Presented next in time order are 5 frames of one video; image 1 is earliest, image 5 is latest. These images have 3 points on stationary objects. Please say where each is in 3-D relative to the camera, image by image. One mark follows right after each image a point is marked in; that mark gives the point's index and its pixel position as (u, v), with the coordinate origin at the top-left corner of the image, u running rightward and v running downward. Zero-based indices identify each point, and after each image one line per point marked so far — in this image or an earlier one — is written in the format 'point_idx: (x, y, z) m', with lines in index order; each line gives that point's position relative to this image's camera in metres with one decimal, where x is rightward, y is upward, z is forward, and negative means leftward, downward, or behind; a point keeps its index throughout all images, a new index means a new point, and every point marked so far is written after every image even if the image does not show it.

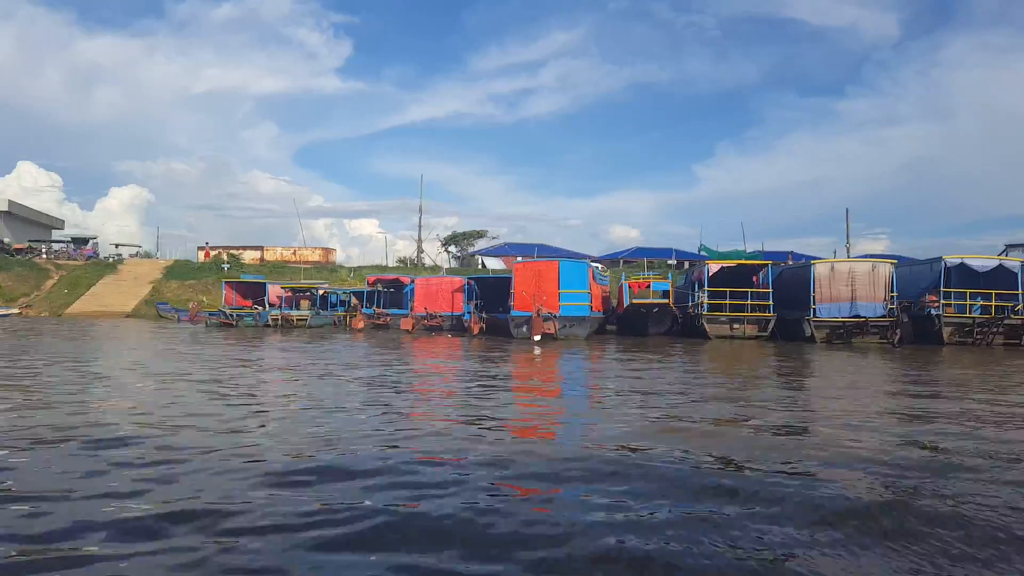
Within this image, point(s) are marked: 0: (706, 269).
0: (+3.4, +0.3, +13.0) m
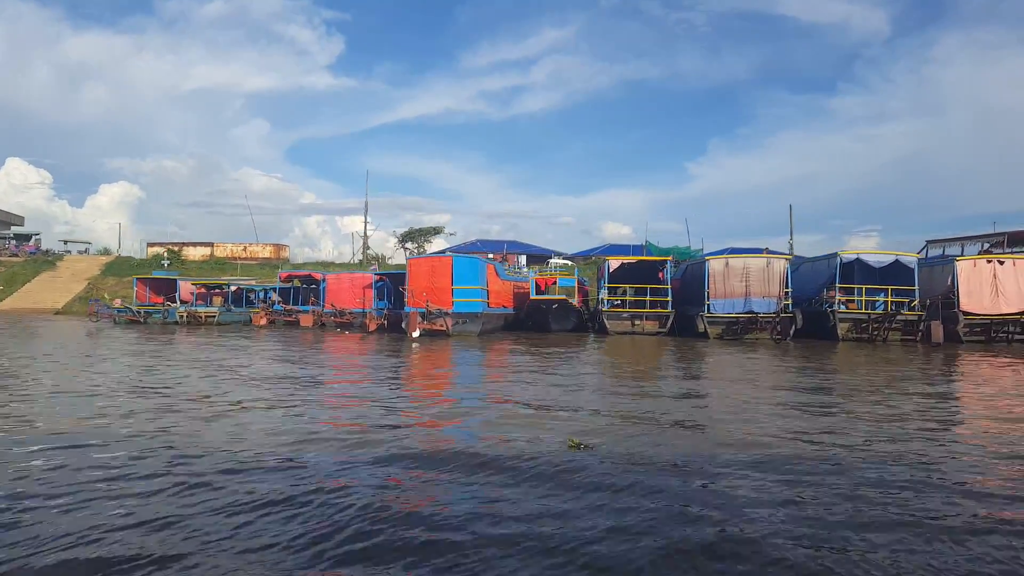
0: (+1.7, +0.4, +12.8) m
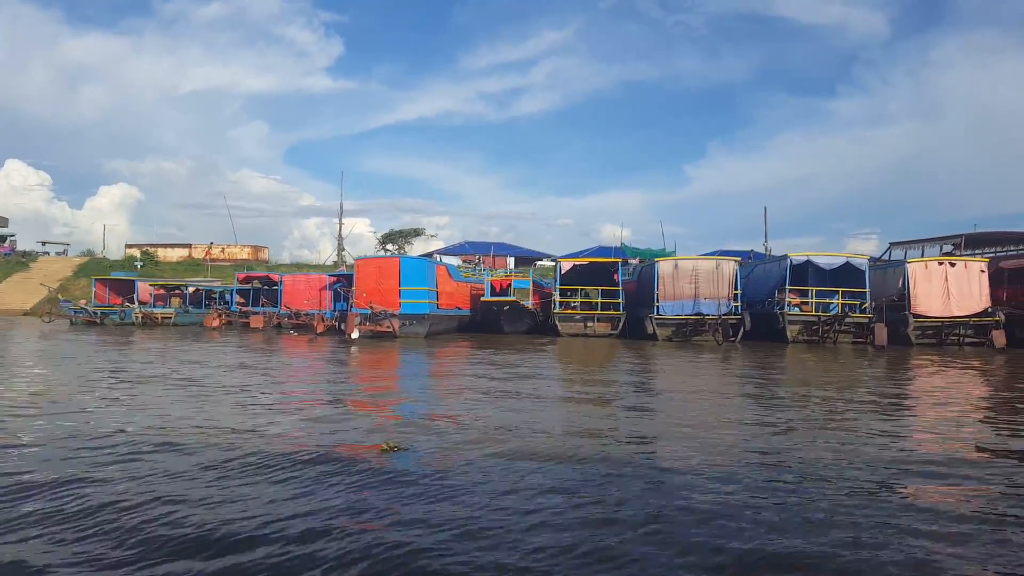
0: (+0.8, +0.4, +12.7) m
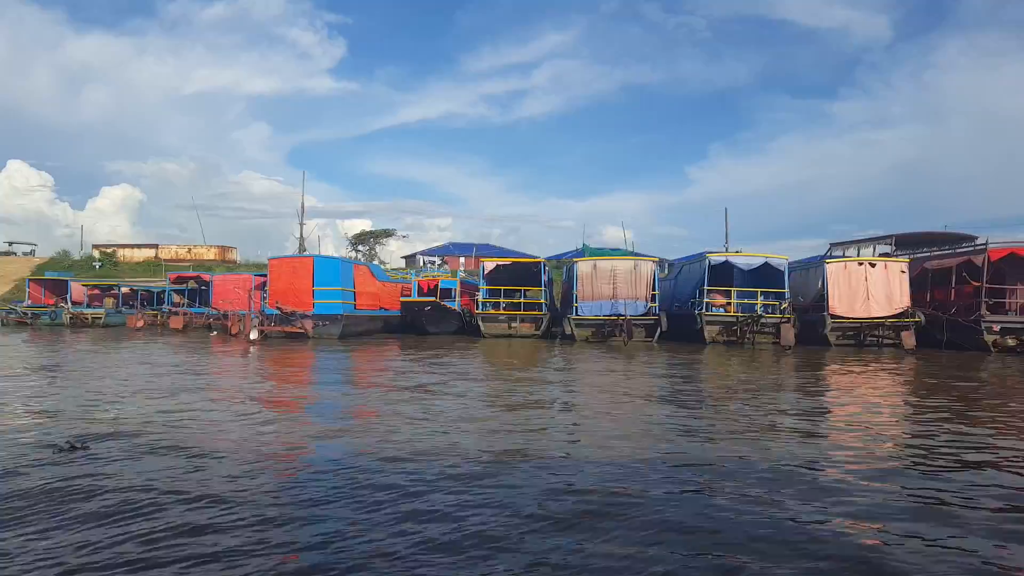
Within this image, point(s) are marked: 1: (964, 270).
0: (-0.5, +0.4, +12.5) m
1: (+6.9, +0.3, +10.9) m
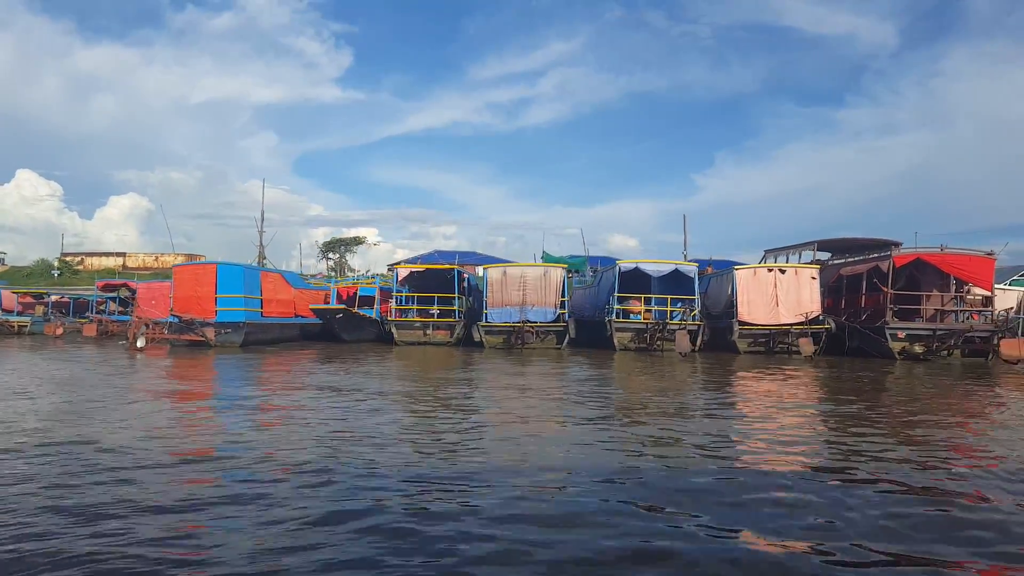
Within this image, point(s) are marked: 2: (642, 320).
0: (-1.9, +0.2, +12.3) m
1: (+5.4, +0.2, +10.7) m
2: (+2.0, -0.5, +11.0) m
